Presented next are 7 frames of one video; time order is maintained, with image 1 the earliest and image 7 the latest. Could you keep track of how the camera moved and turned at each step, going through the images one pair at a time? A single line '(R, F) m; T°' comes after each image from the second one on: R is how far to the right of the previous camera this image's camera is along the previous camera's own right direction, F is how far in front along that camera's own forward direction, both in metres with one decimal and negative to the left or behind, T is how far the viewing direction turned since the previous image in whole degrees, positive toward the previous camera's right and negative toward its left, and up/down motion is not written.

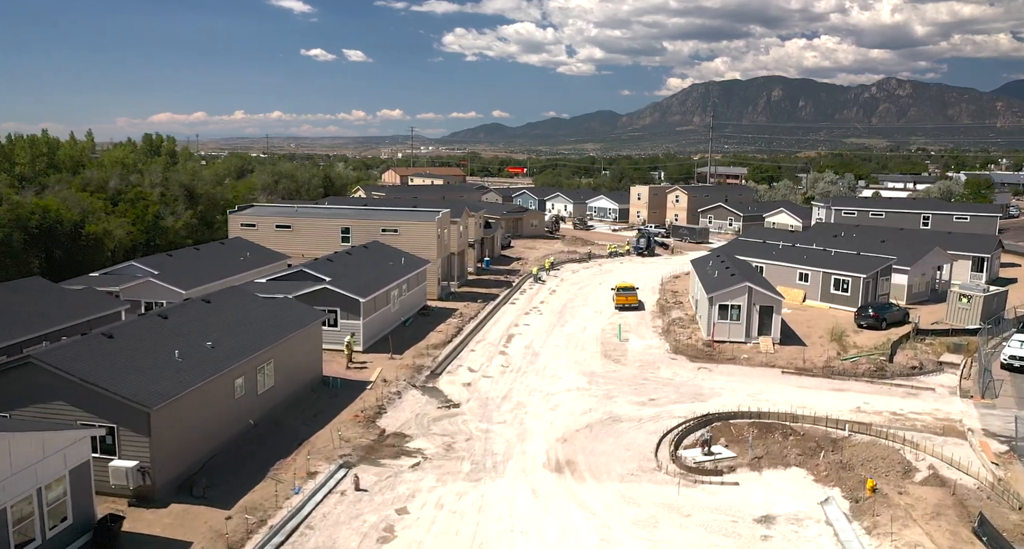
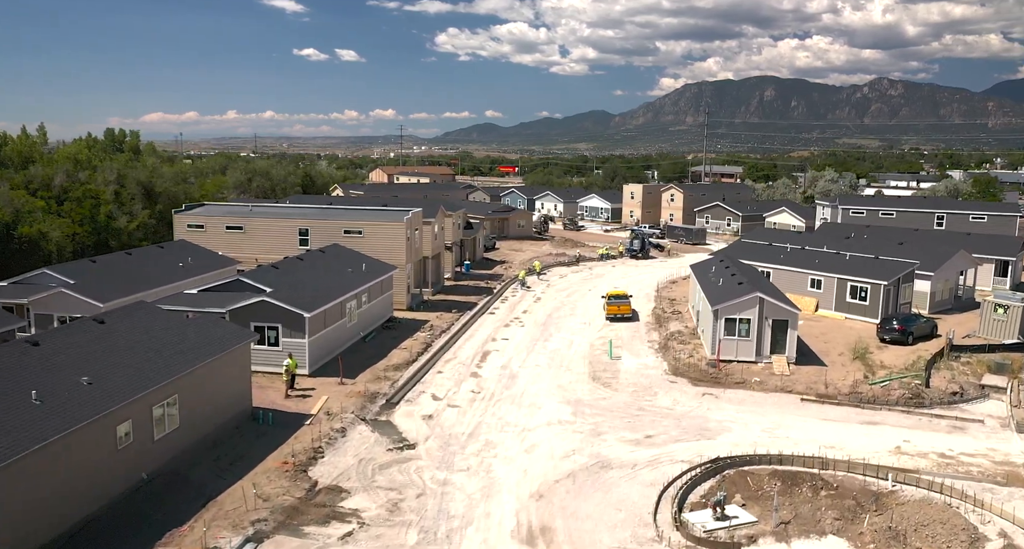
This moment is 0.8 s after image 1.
(+0.8, +4.6) m; +1°
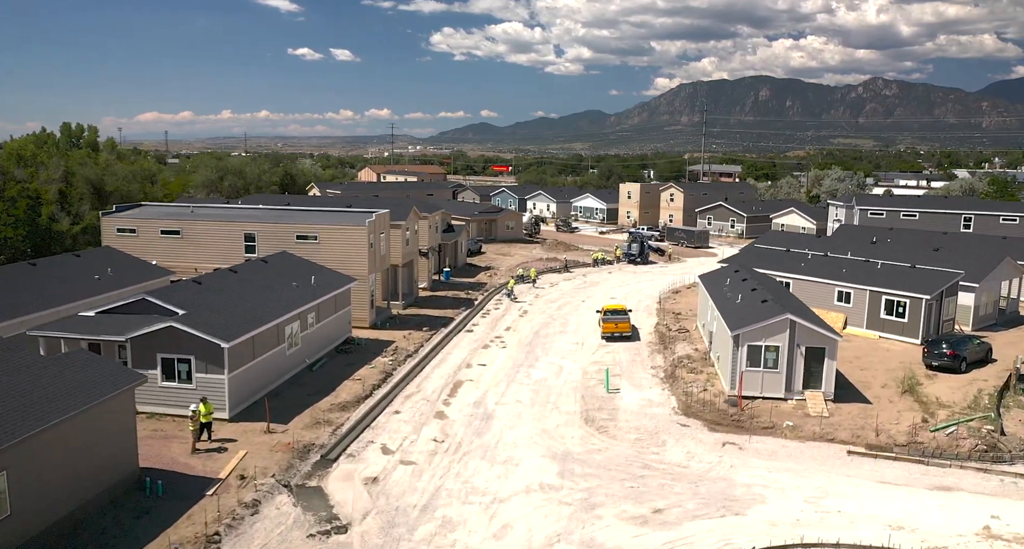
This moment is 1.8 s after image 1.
(+0.7, +5.3) m; 0°
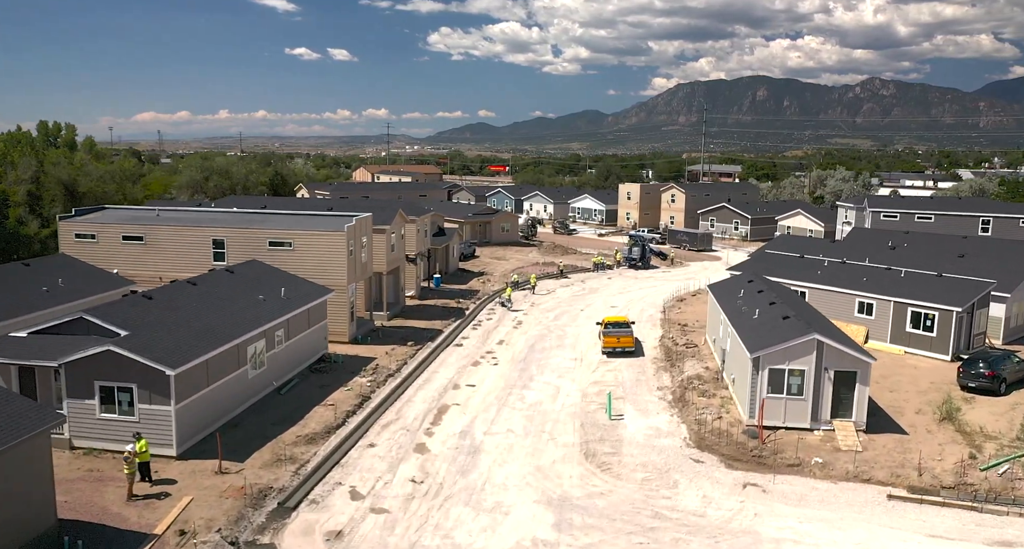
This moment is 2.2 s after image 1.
(+0.2, +2.7) m; 0°
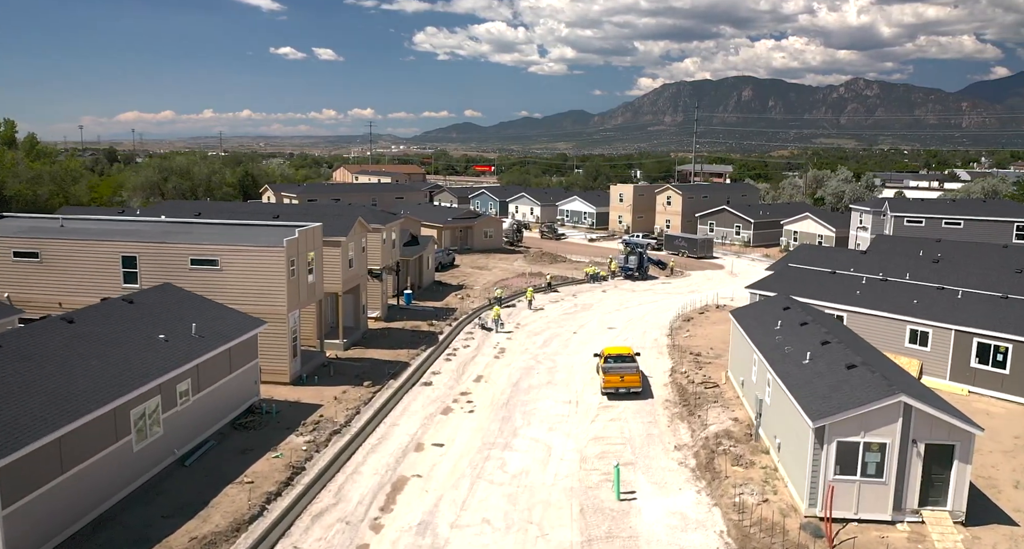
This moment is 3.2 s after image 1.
(+0.3, +5.5) m; +1°
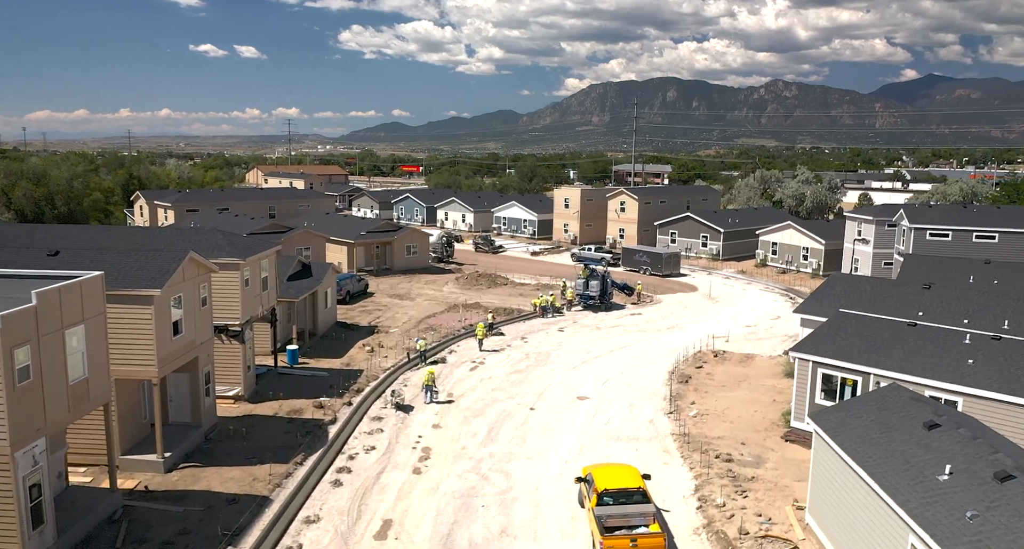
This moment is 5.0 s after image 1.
(+0.2, +10.6) m; +6°
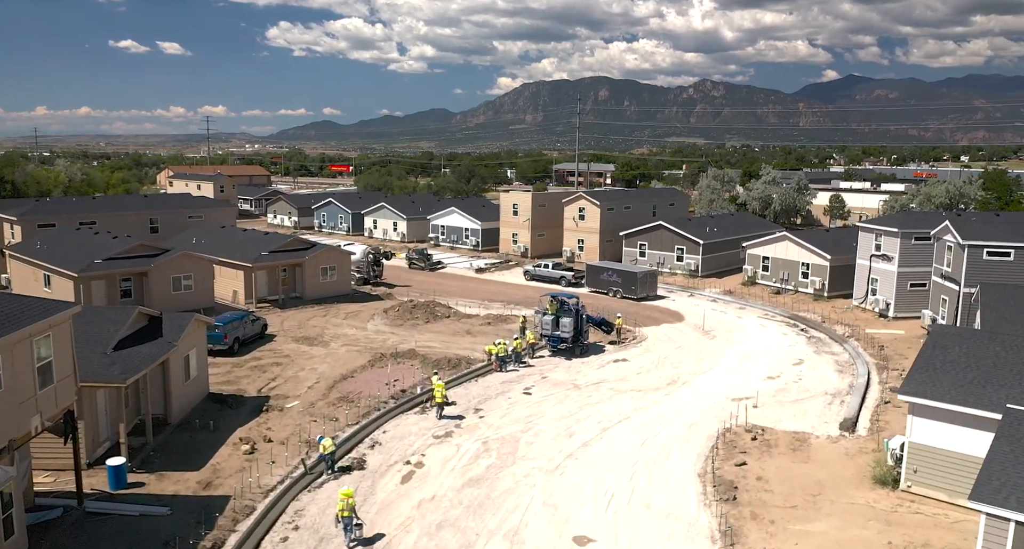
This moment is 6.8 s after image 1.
(-0.4, +9.3) m; +5°
